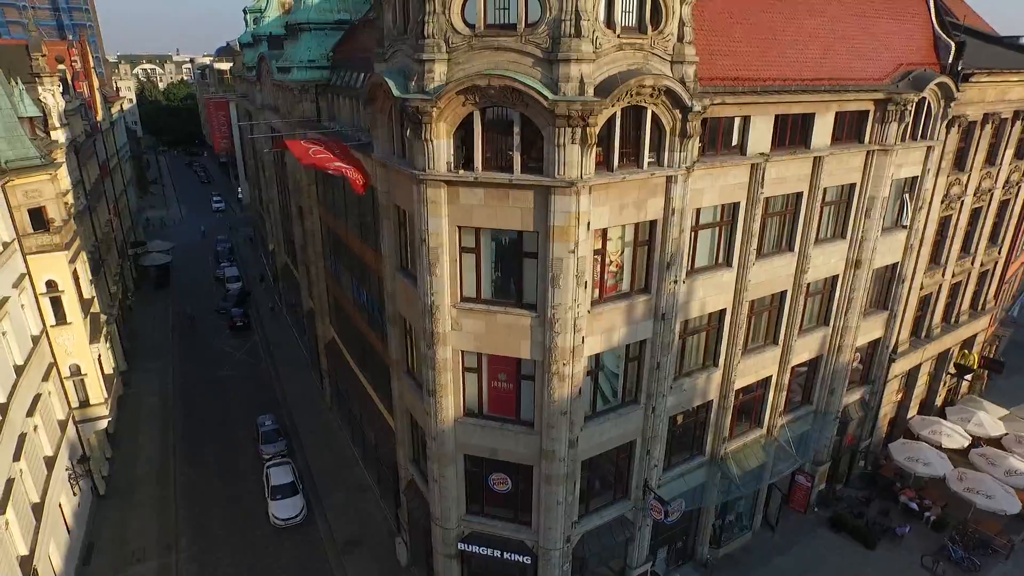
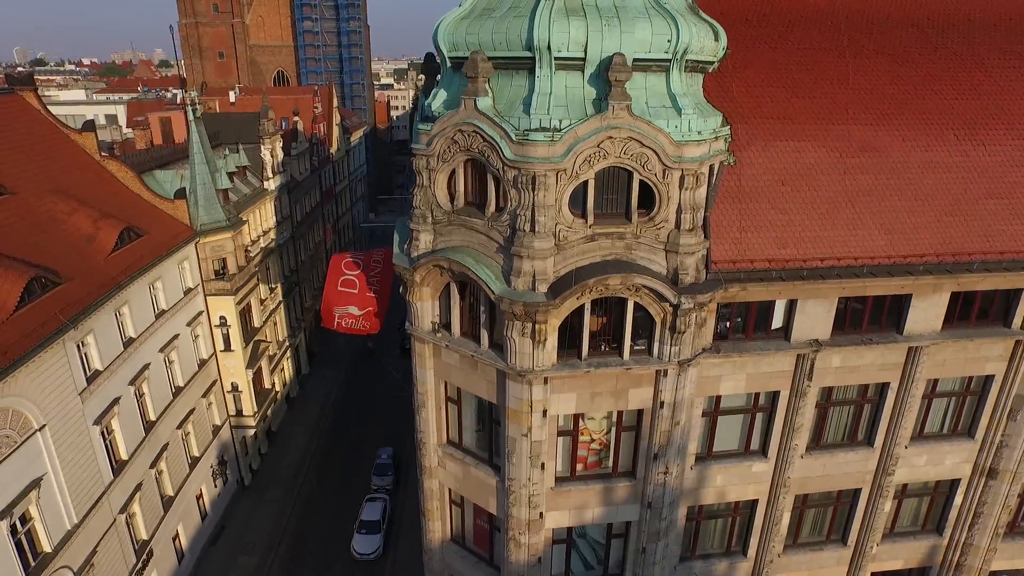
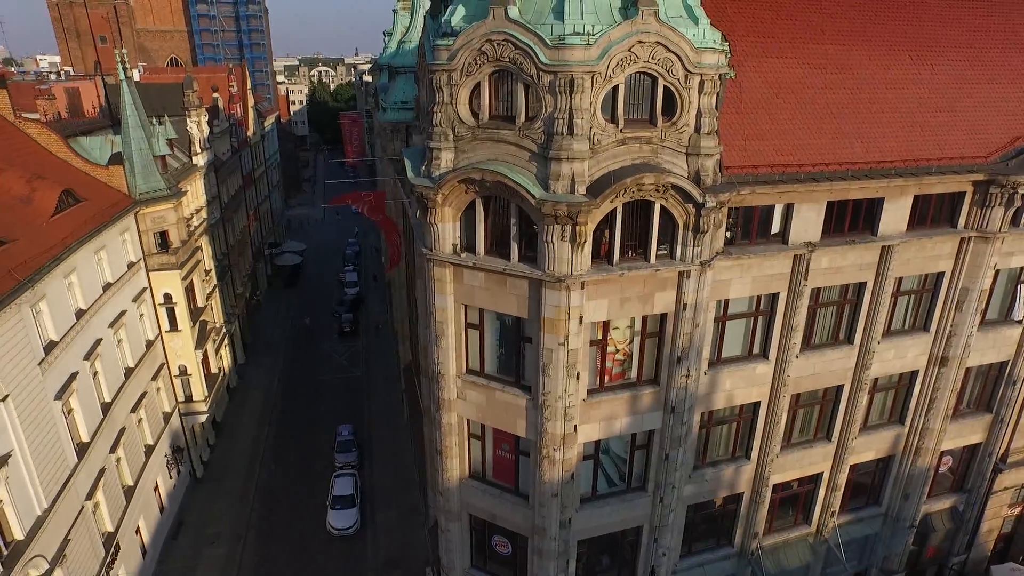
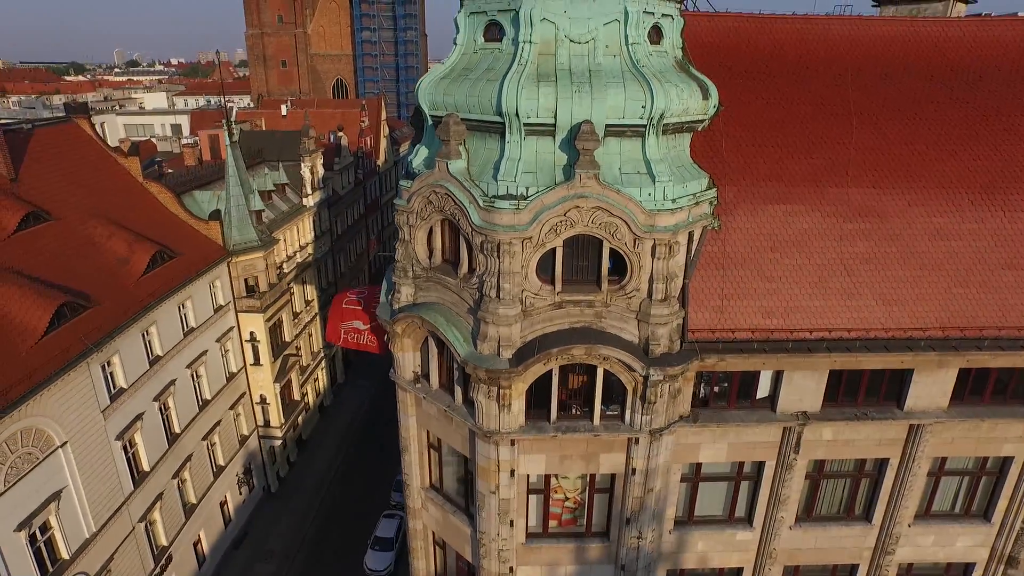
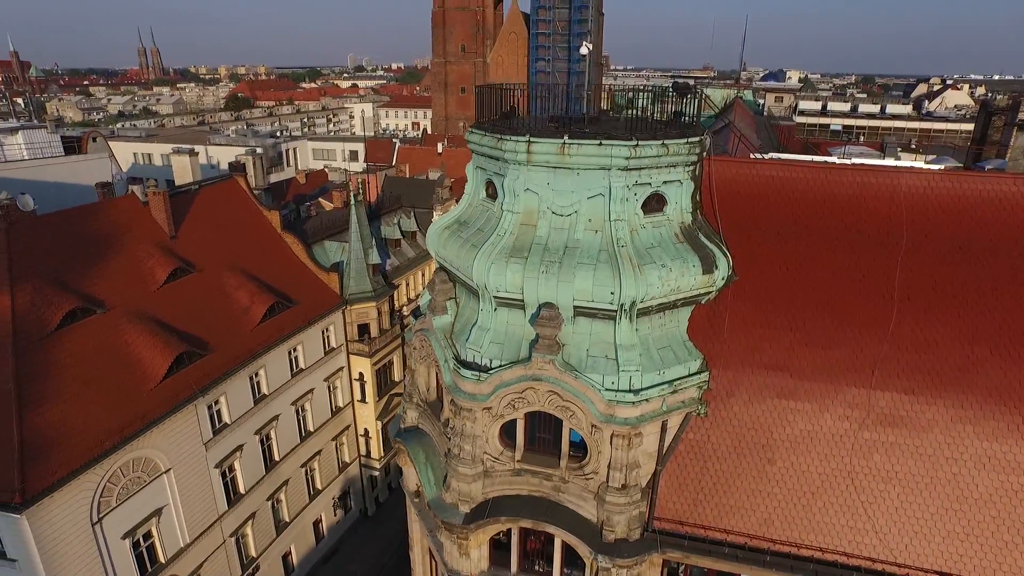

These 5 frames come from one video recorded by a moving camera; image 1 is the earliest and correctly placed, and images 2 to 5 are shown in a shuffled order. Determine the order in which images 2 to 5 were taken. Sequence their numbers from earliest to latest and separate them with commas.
3, 2, 4, 5
